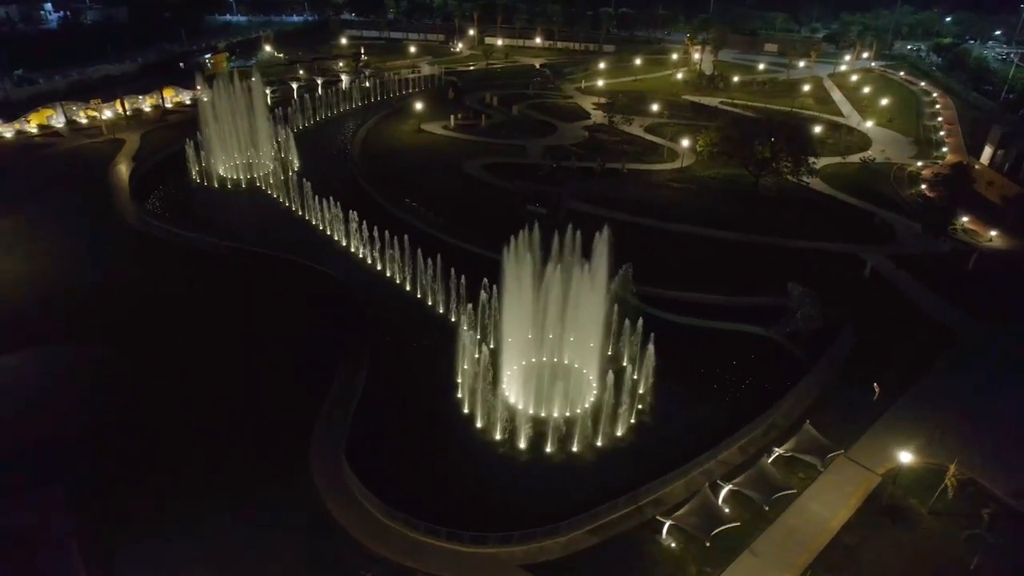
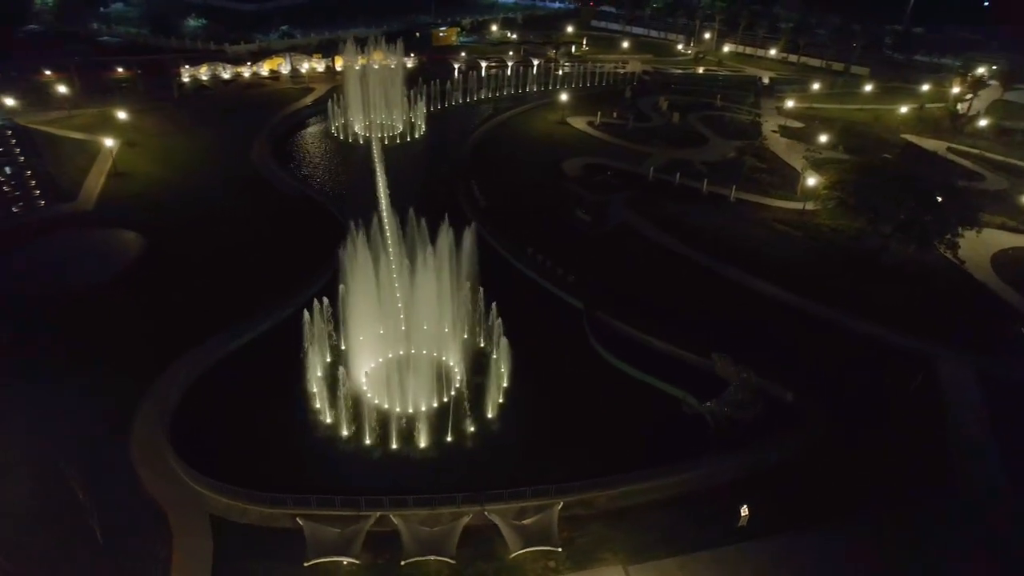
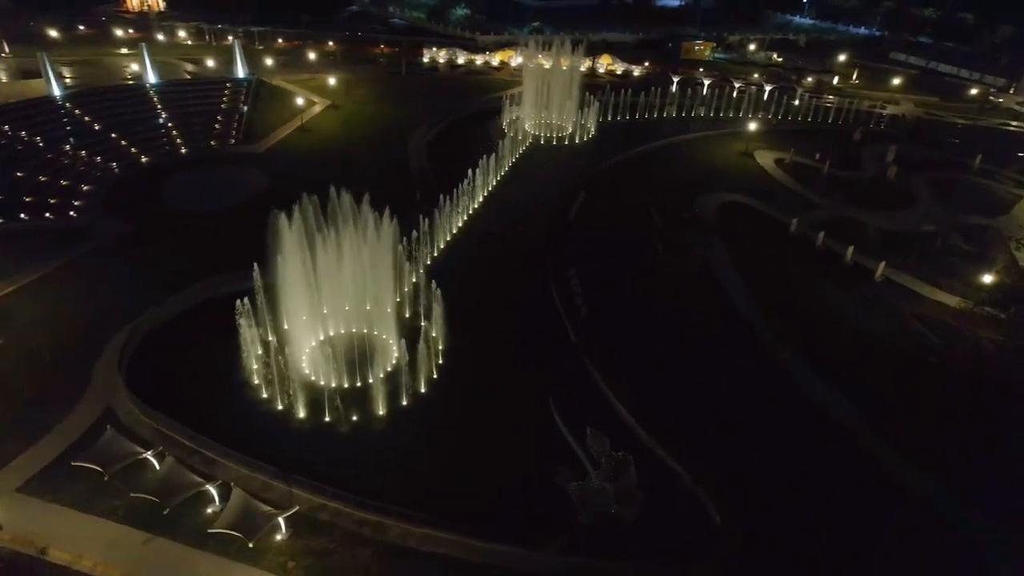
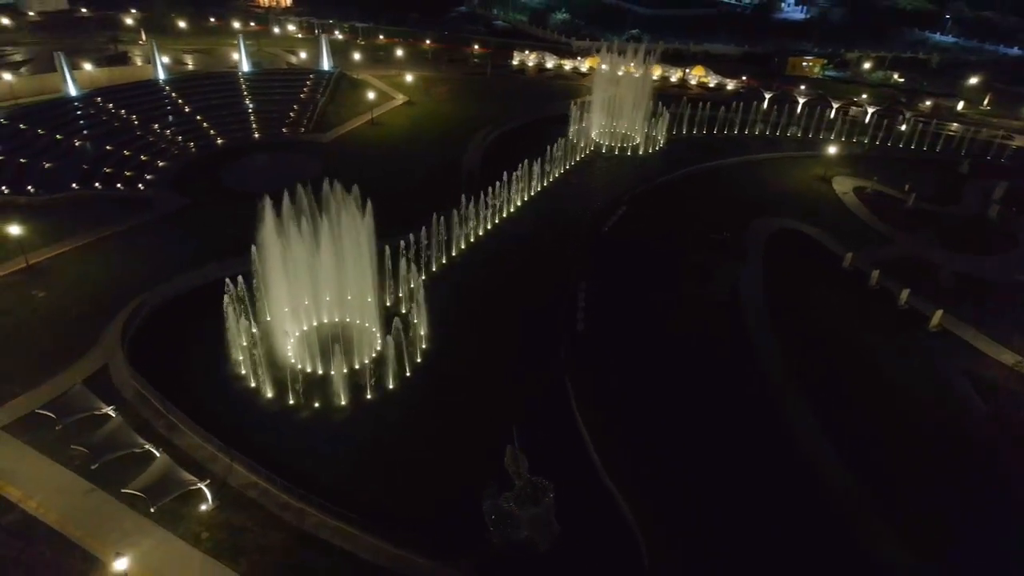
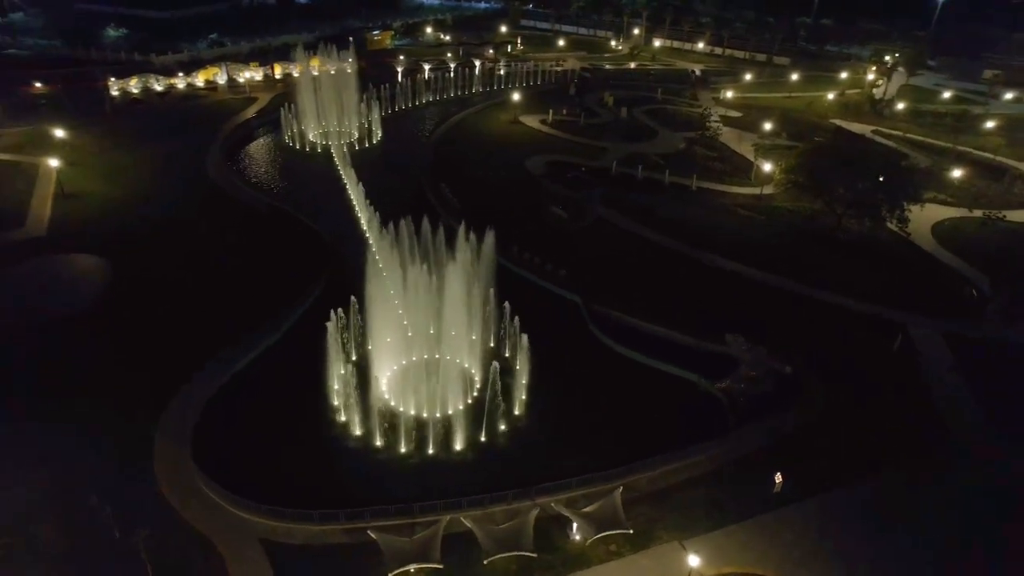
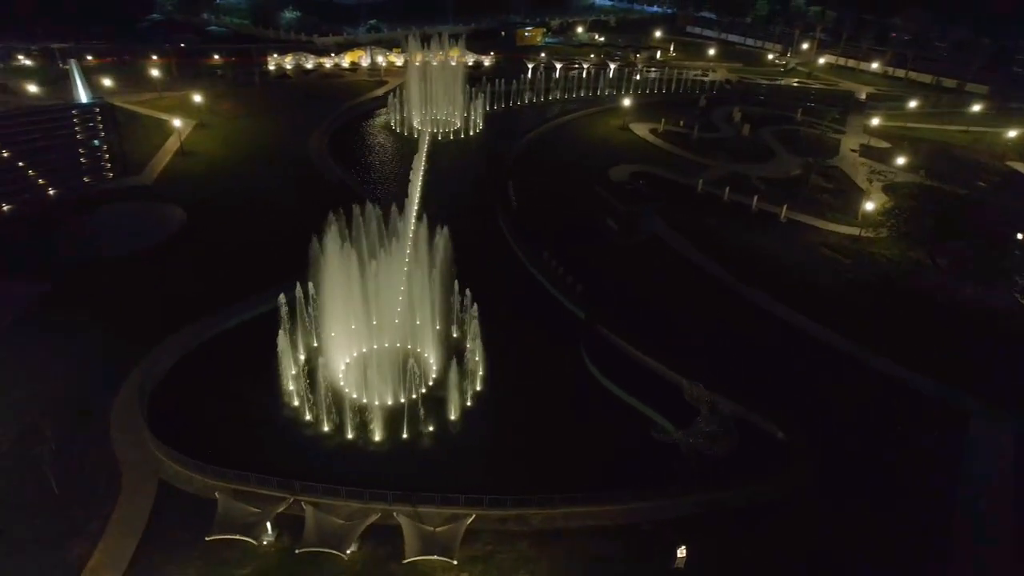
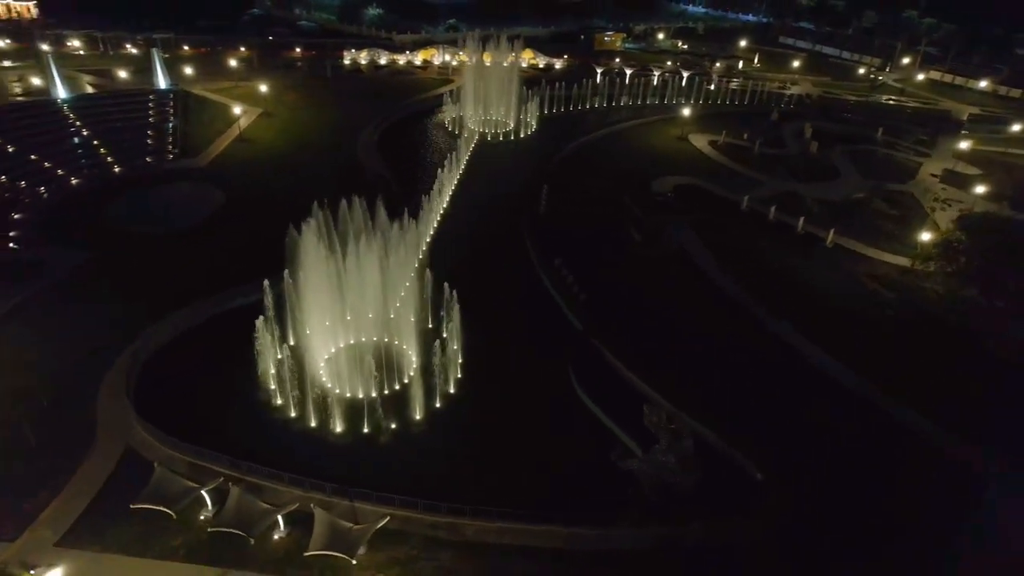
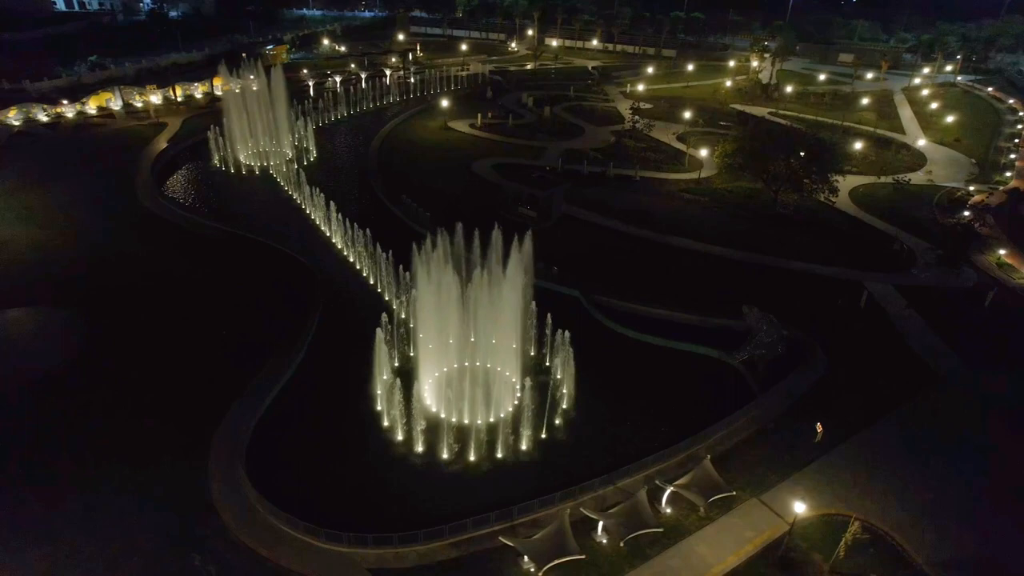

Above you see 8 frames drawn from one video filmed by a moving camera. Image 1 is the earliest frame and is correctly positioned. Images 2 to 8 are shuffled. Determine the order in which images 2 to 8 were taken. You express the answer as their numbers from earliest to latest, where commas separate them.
8, 5, 2, 6, 7, 3, 4
